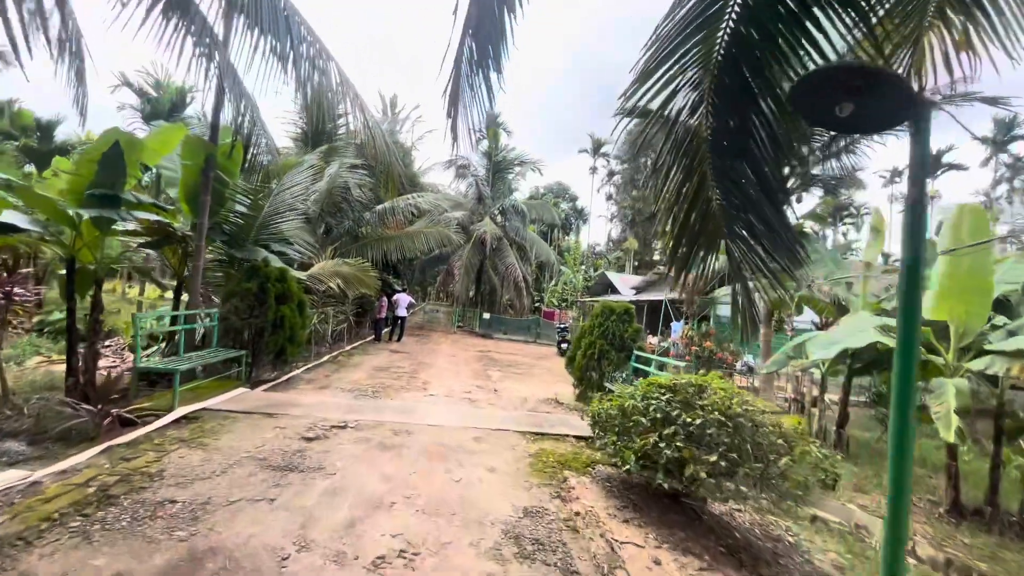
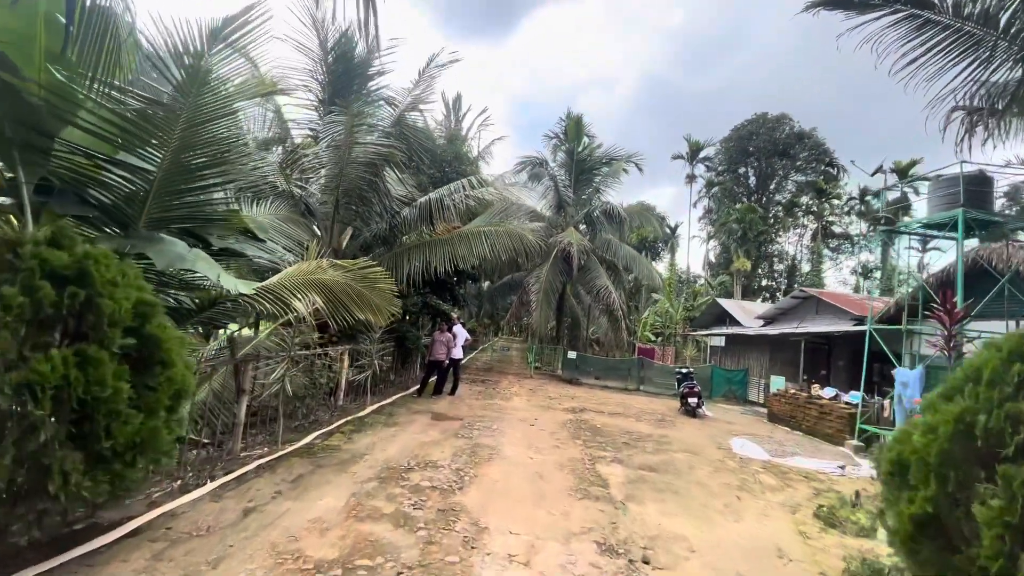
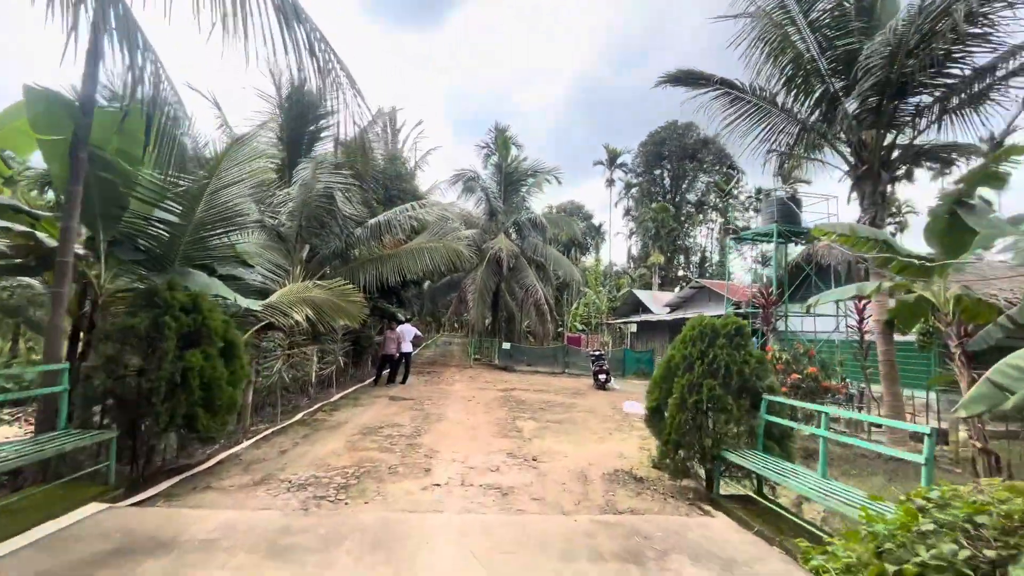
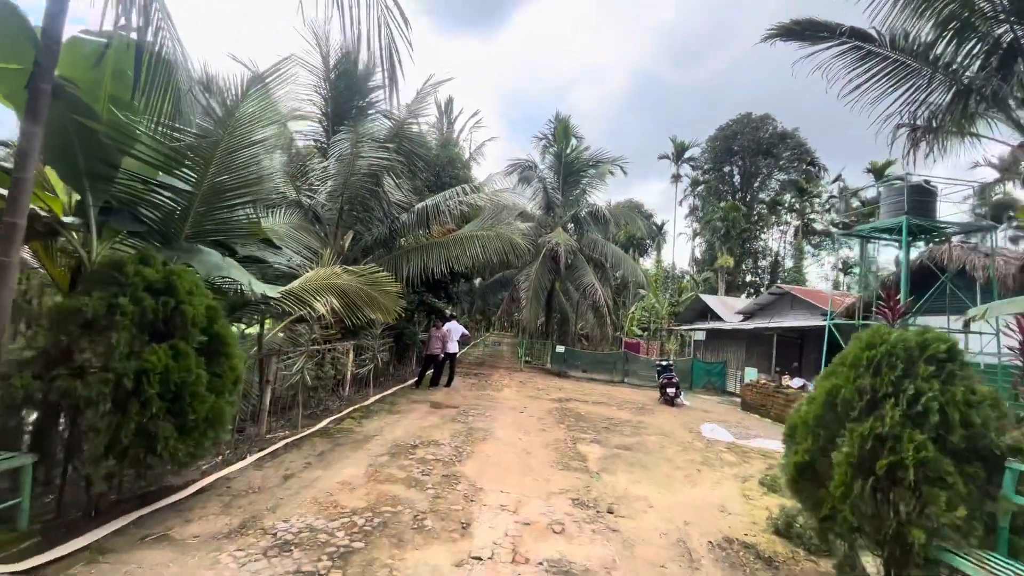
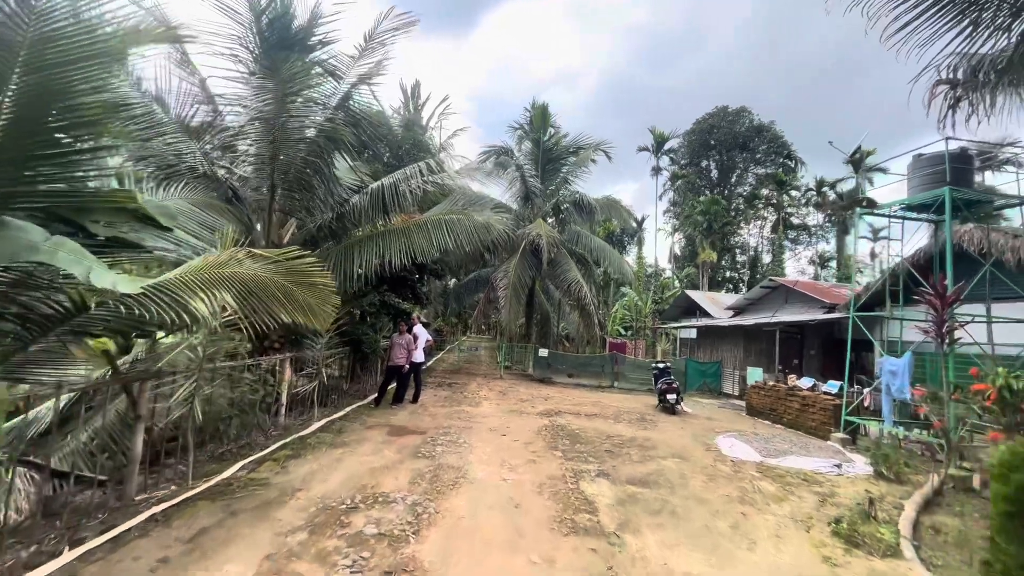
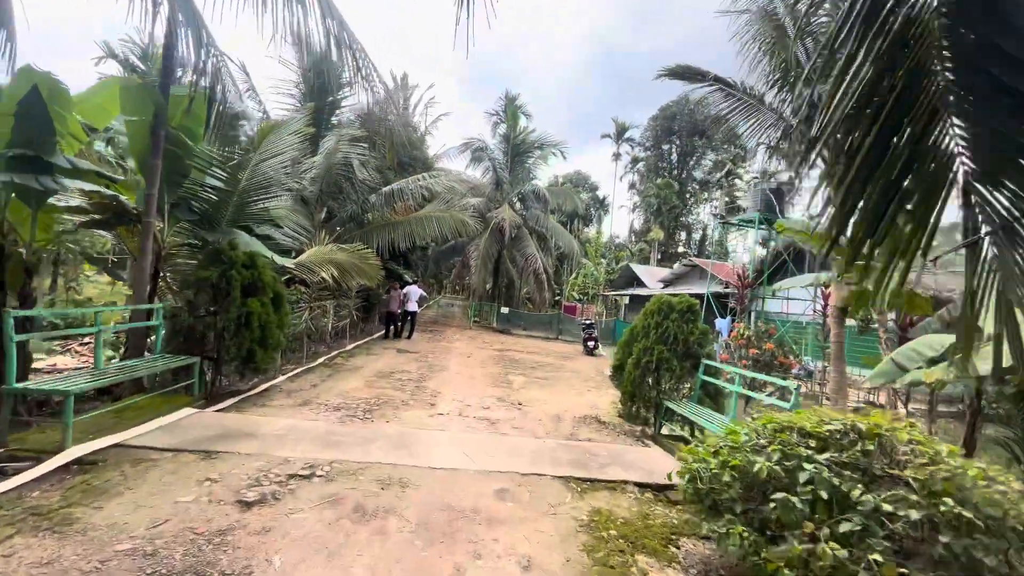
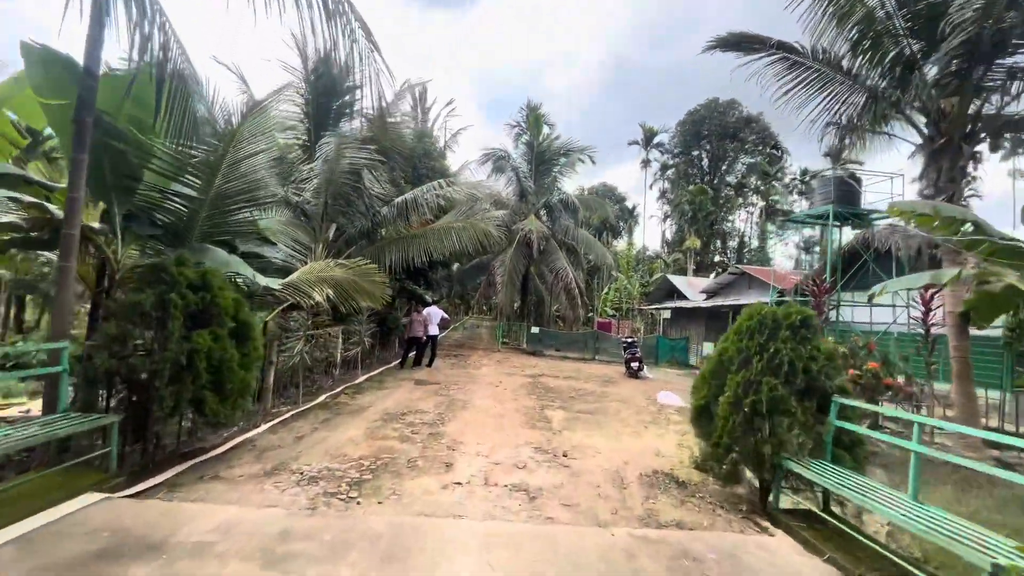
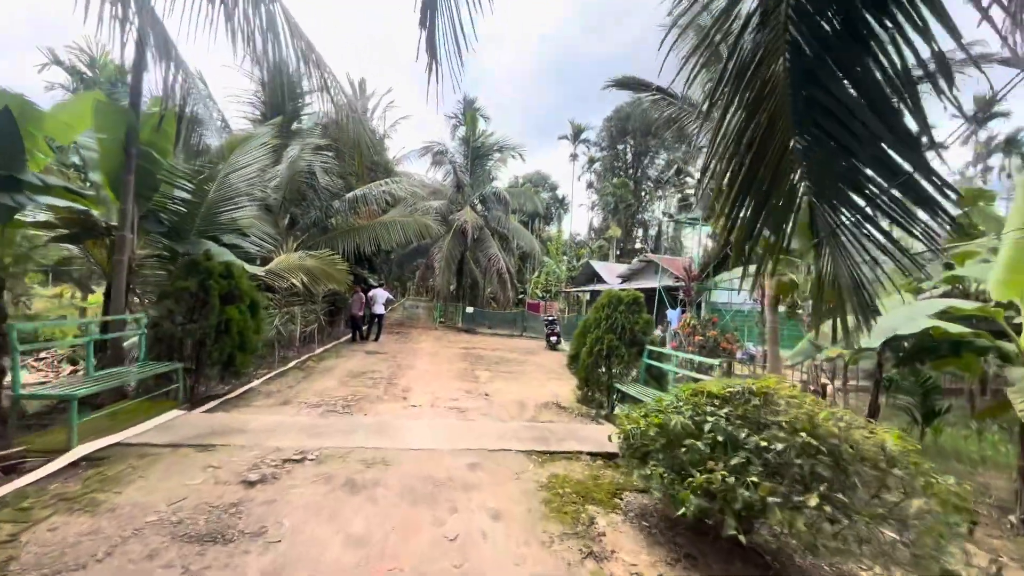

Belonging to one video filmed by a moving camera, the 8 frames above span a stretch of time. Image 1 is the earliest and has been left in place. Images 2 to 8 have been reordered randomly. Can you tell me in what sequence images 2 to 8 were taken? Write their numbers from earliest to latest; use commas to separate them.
8, 6, 3, 7, 4, 2, 5
